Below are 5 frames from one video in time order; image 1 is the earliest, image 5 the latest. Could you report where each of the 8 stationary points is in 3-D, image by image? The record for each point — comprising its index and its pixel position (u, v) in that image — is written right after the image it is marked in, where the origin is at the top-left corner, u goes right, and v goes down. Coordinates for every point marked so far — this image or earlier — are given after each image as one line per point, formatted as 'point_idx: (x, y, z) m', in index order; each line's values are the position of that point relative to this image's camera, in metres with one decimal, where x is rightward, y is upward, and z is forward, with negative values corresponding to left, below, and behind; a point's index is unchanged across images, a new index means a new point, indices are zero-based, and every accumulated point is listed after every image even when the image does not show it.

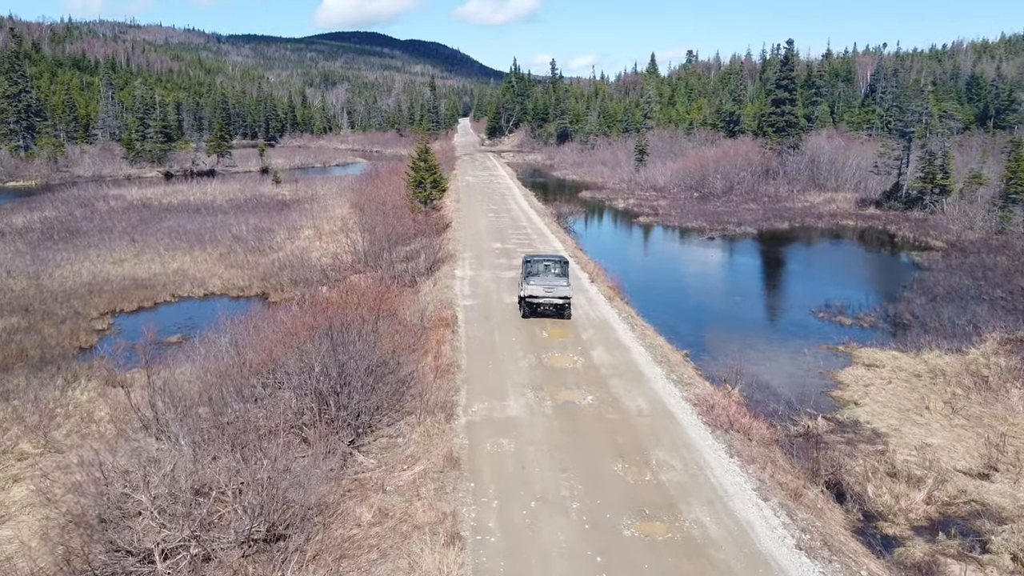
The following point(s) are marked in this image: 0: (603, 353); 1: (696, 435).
0: (+2.2, -1.6, +16.5) m
1: (+3.2, -2.6, +12.2) m
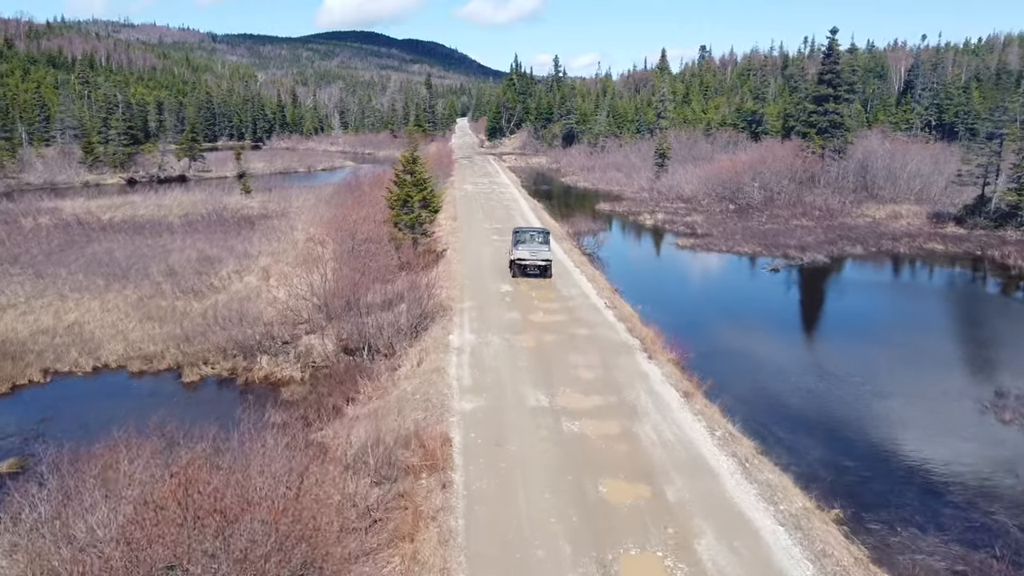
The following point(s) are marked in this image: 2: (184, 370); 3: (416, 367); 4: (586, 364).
0: (+2.7, -3.4, +9.0) m
1: (+3.7, -4.4, +4.7) m
2: (-8.4, -2.1, +18.0) m
3: (-2.2, -1.8, +16.3) m
4: (+1.7, -1.7, +15.8) m
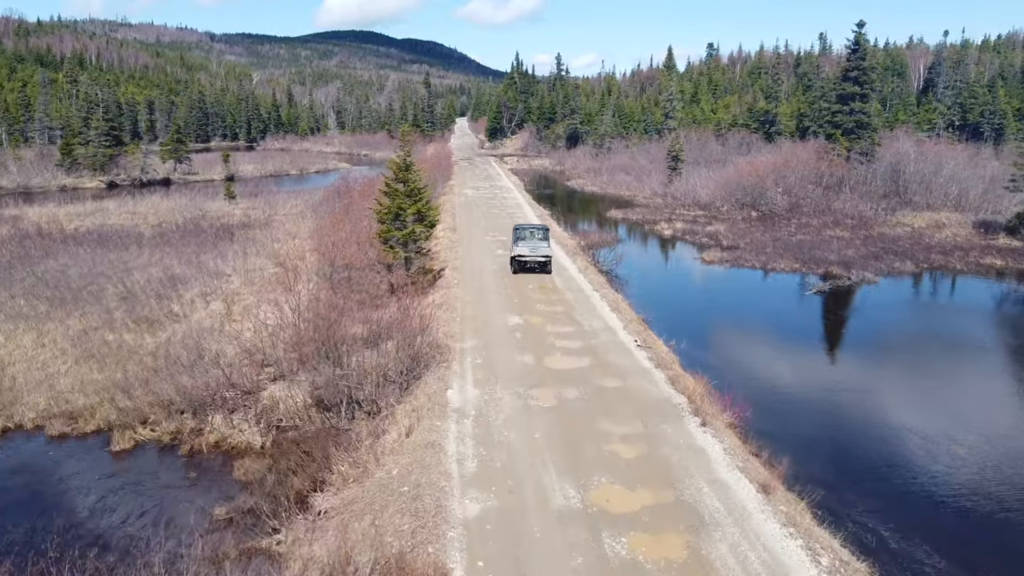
0: (+3.0, -4.2, +5.4) m
1: (+4.0, -5.2, +1.1) m
2: (-8.1, -3.0, +14.5) m
3: (-1.9, -2.7, +12.7) m
4: (+2.0, -2.6, +12.3) m
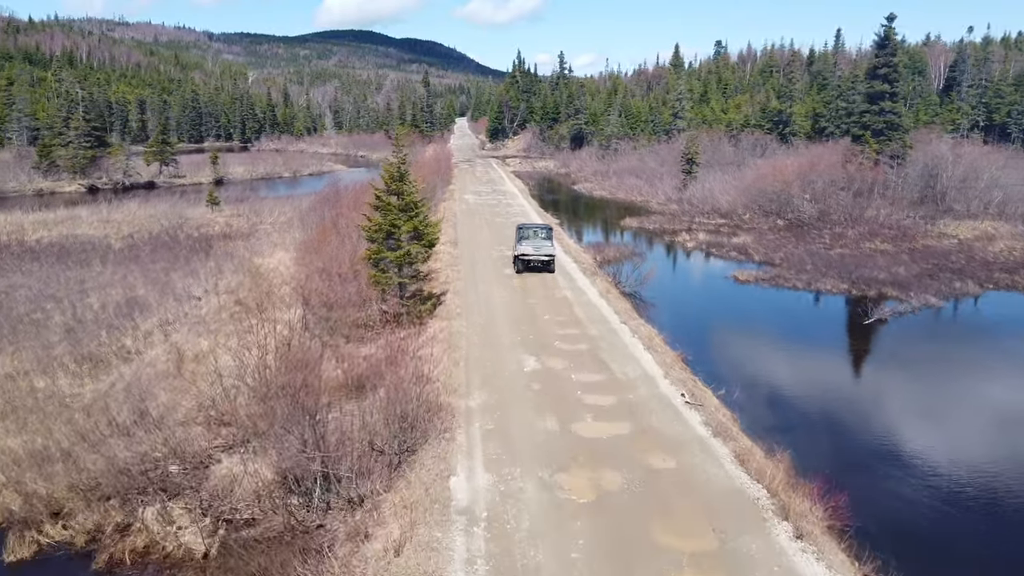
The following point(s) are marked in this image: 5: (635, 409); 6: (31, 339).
0: (+3.3, -5.1, +2.1) m
1: (+4.4, -6.1, -2.2) m
2: (-7.8, -3.8, +11.1) m
3: (-1.6, -3.5, +9.3) m
4: (+2.3, -3.4, +8.9) m
5: (+2.3, -2.3, +13.6) m
6: (-13.1, -1.4, +19.1) m
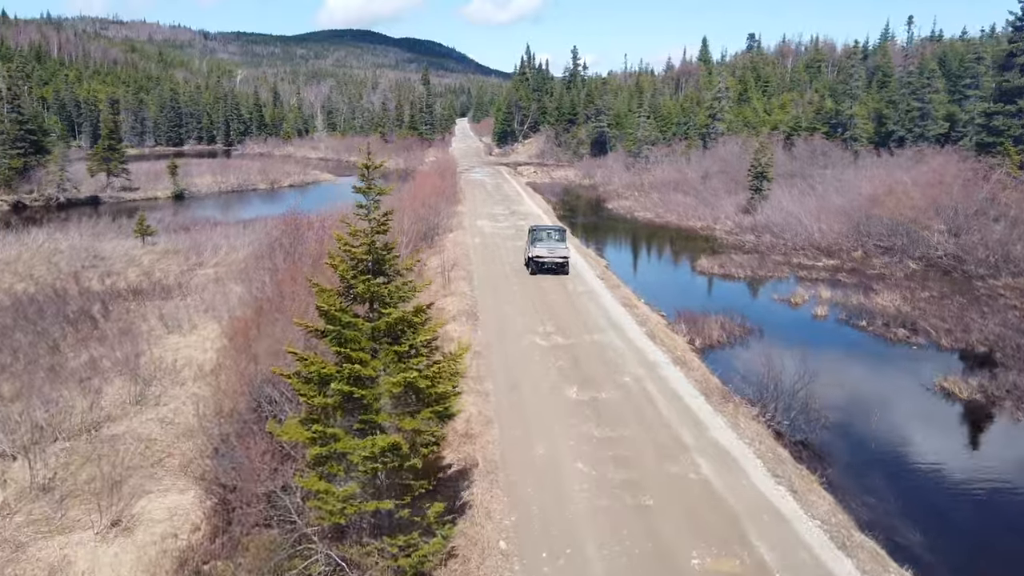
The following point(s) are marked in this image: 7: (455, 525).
0: (+4.7, -7.8, -8.6) m
1: (+5.8, -8.8, -12.9) m
2: (-6.4, -6.5, +0.4) m
3: (-0.2, -6.2, -1.4) m
4: (+3.7, -6.1, -1.8) m
5: (+3.7, -5.0, +2.9) m
6: (-11.7, -4.1, +8.4) m
7: (-0.8, -3.1, +10.0) m
